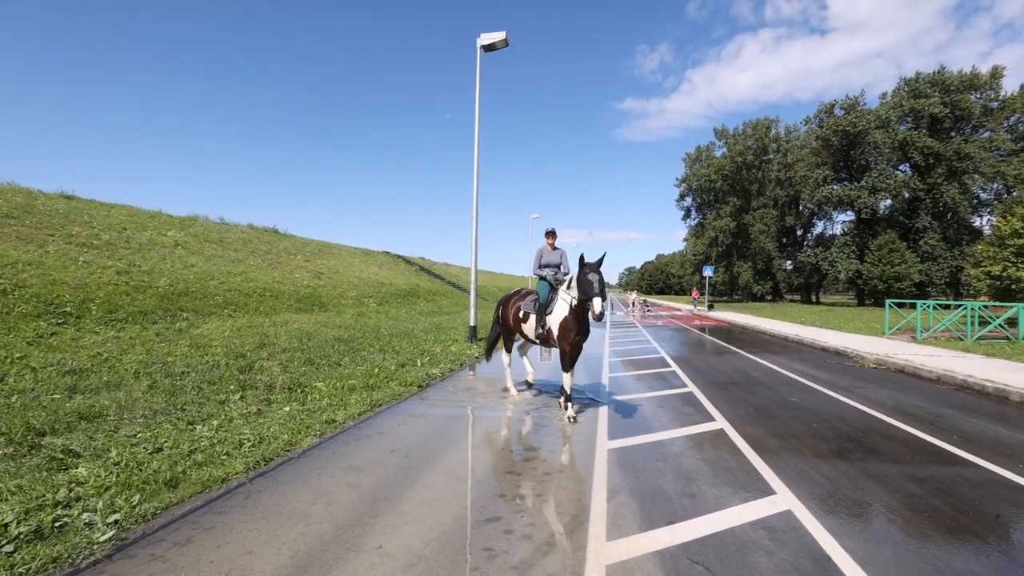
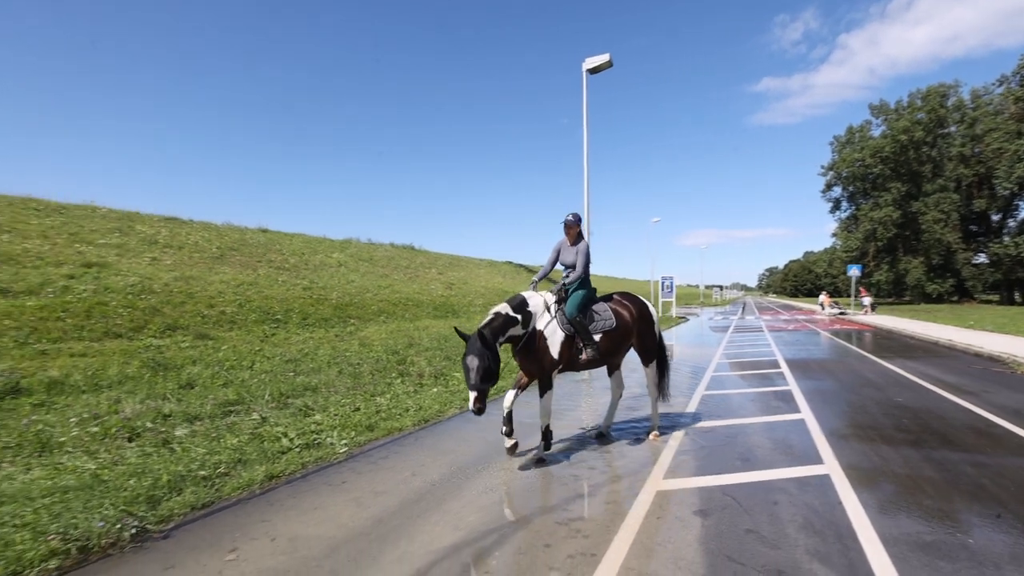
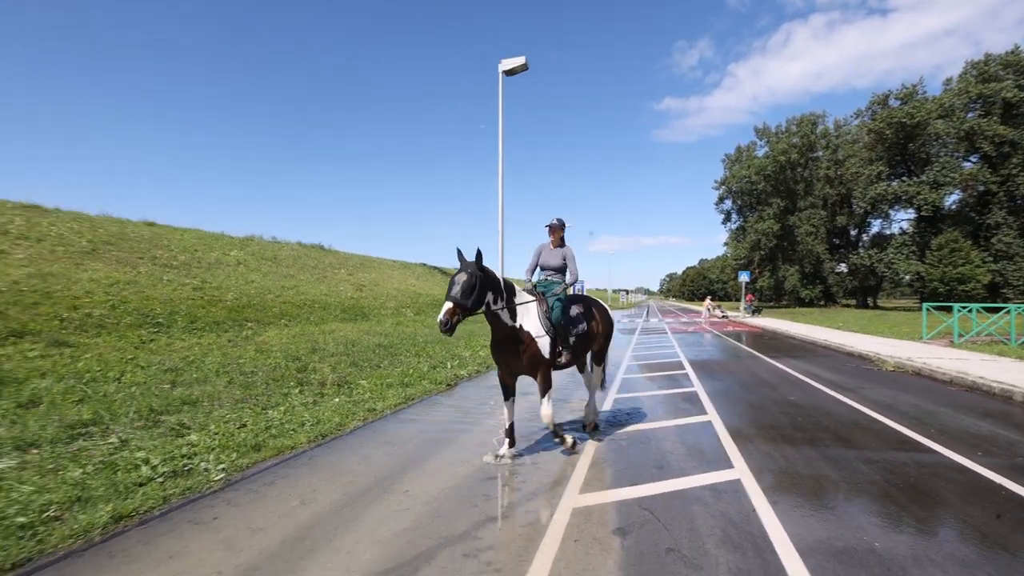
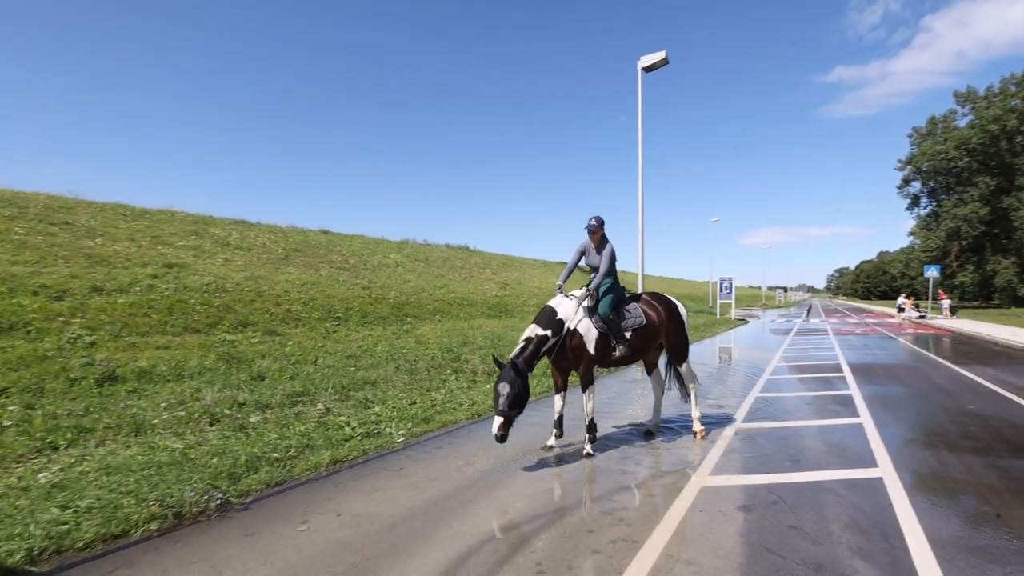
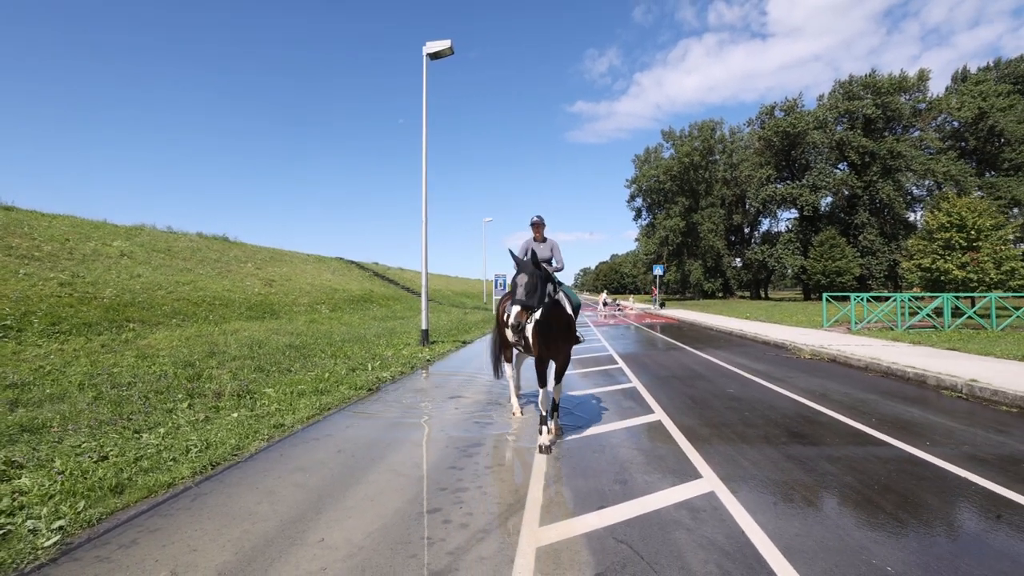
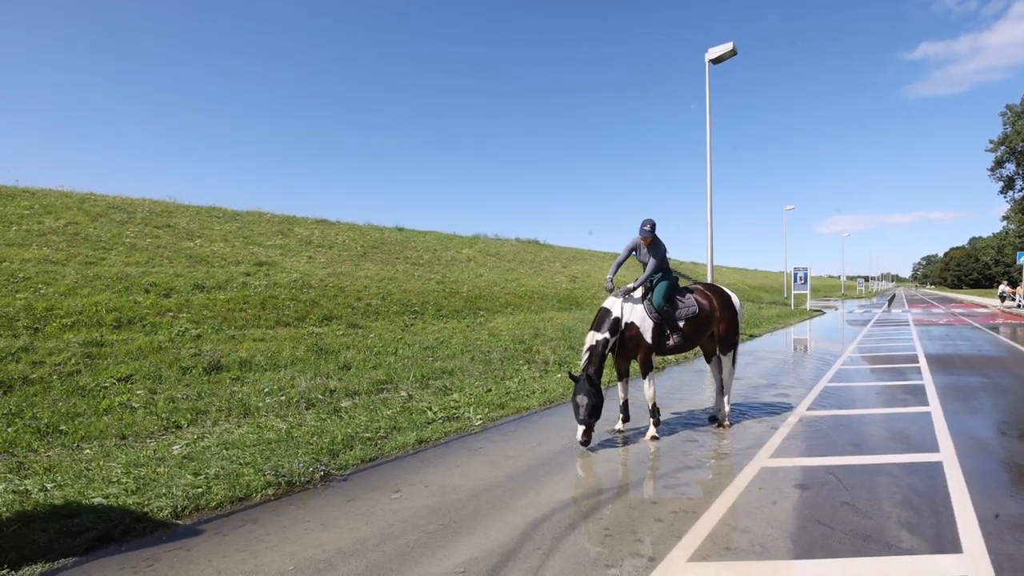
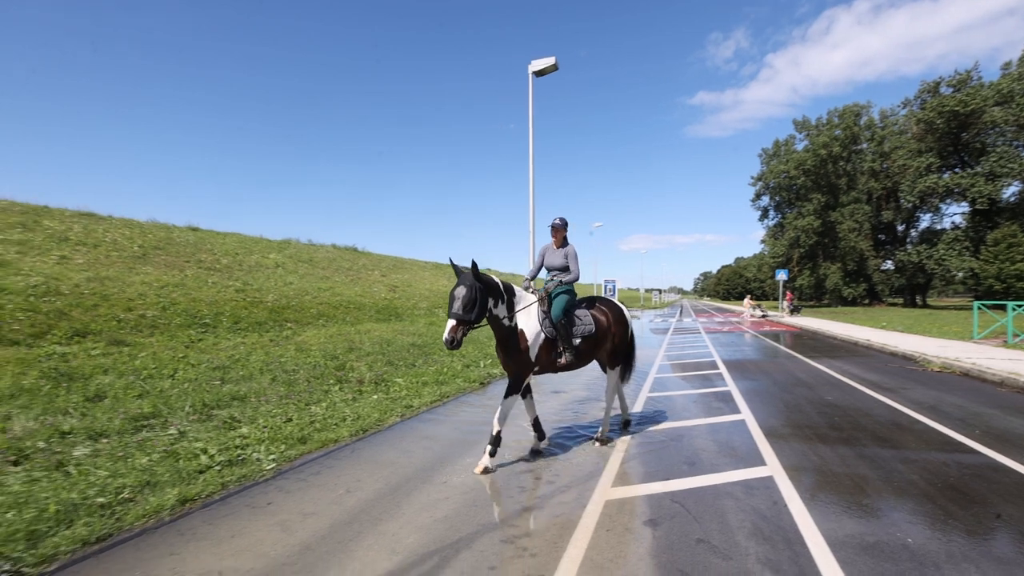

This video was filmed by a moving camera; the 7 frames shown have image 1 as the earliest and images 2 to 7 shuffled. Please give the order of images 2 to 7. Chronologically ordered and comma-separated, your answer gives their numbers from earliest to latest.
5, 3, 7, 2, 4, 6
